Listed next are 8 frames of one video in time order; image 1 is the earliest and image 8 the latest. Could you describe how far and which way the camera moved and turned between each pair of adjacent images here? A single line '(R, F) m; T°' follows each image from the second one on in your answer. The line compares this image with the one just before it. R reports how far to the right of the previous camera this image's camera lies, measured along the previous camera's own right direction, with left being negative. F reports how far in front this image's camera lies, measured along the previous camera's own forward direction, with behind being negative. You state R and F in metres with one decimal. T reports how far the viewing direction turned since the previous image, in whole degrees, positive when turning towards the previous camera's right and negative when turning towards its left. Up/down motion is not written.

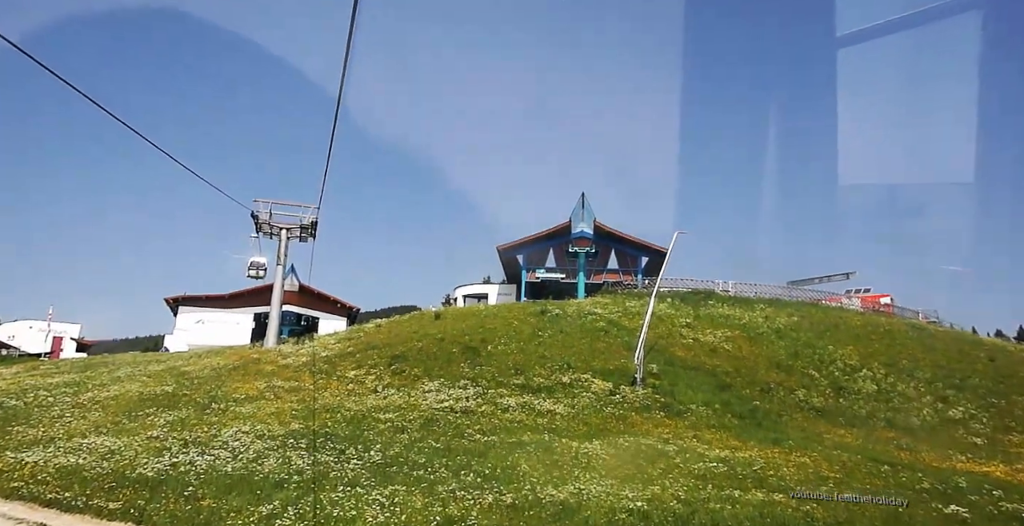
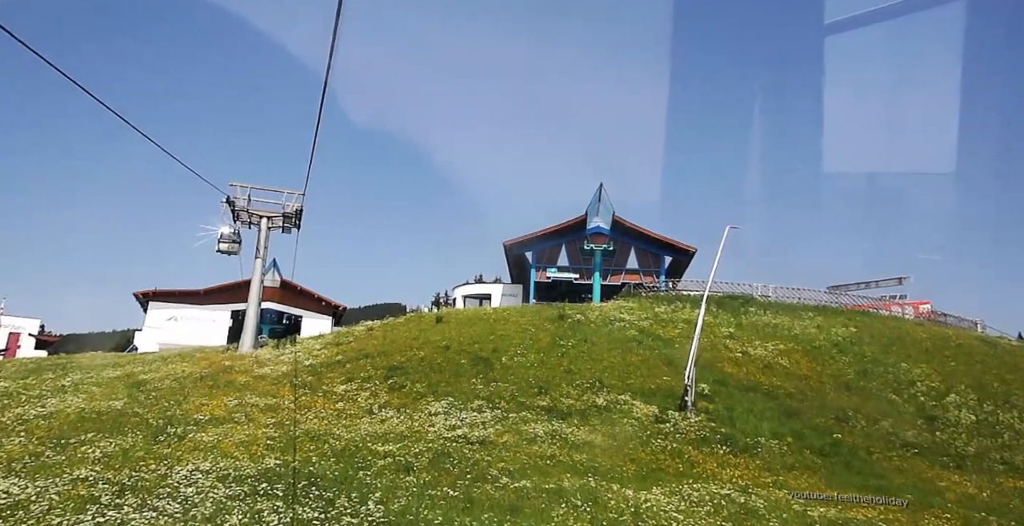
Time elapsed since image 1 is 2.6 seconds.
(-1.2, +4.2) m; +1°
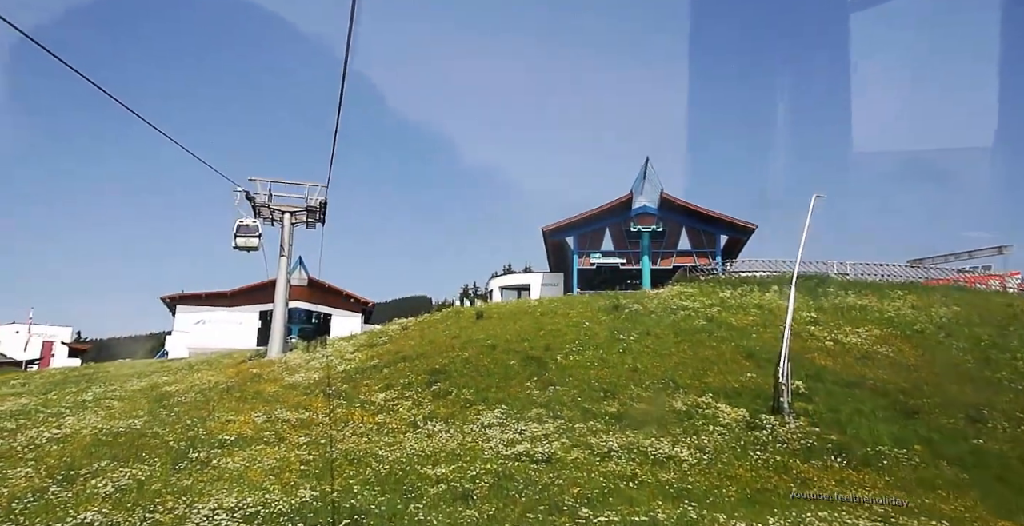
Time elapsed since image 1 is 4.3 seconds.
(-0.9, +2.6) m; -2°
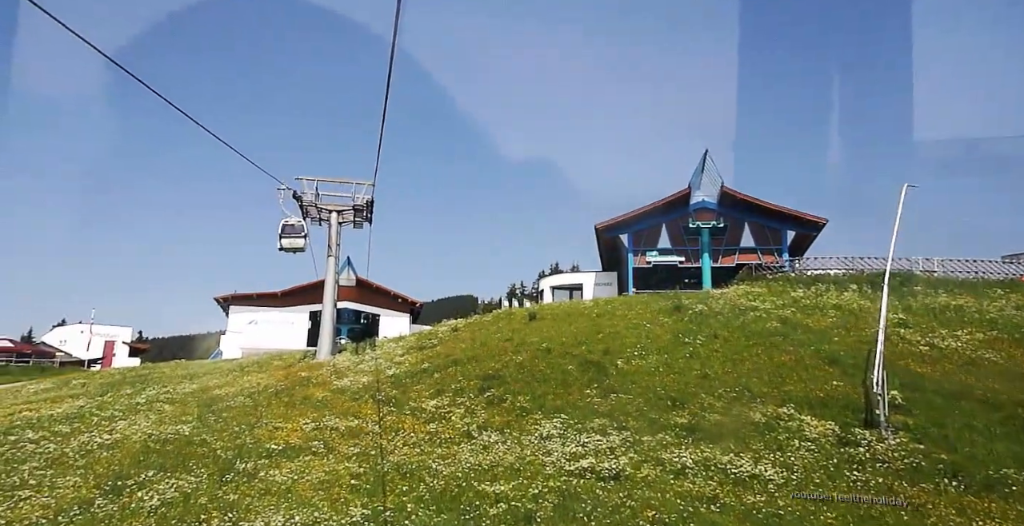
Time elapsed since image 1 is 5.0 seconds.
(-0.4, +1.2) m; -4°
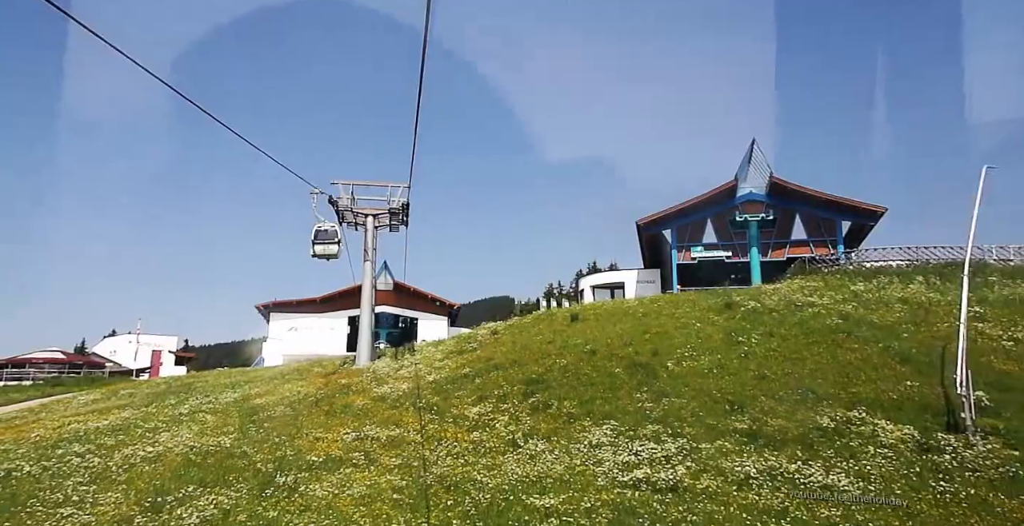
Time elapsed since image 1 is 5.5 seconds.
(-0.2, +0.8) m; -3°
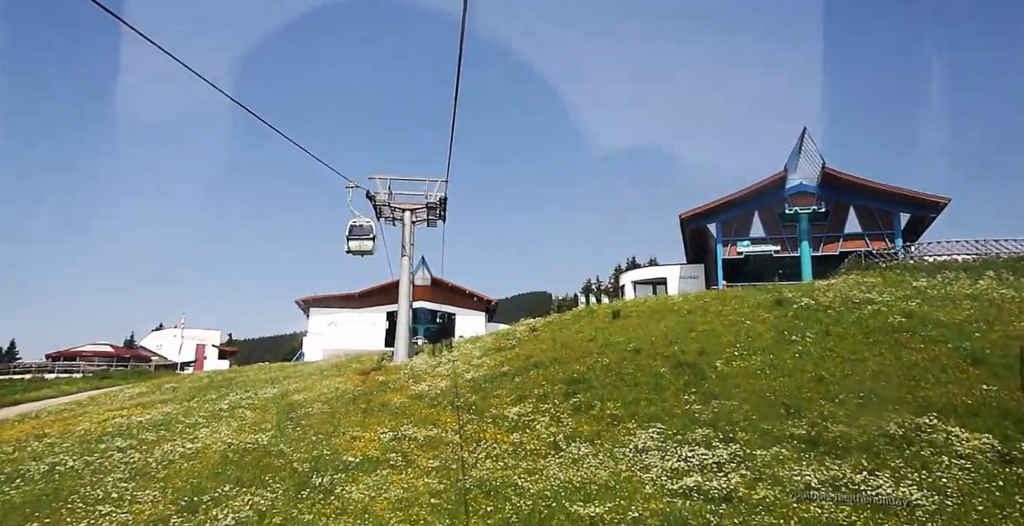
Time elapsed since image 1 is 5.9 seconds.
(-0.1, +0.6) m; -3°
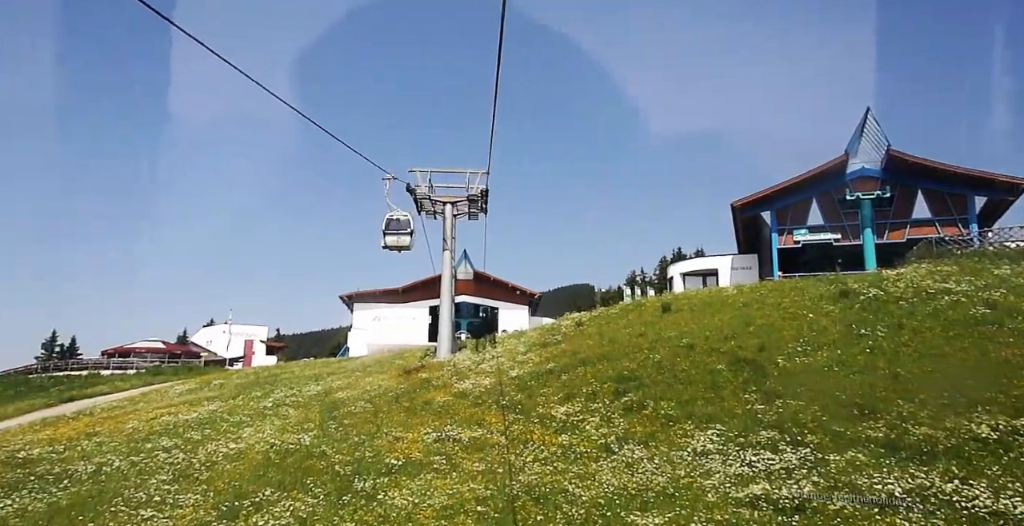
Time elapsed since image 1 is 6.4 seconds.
(-0.1, +0.8) m; -4°
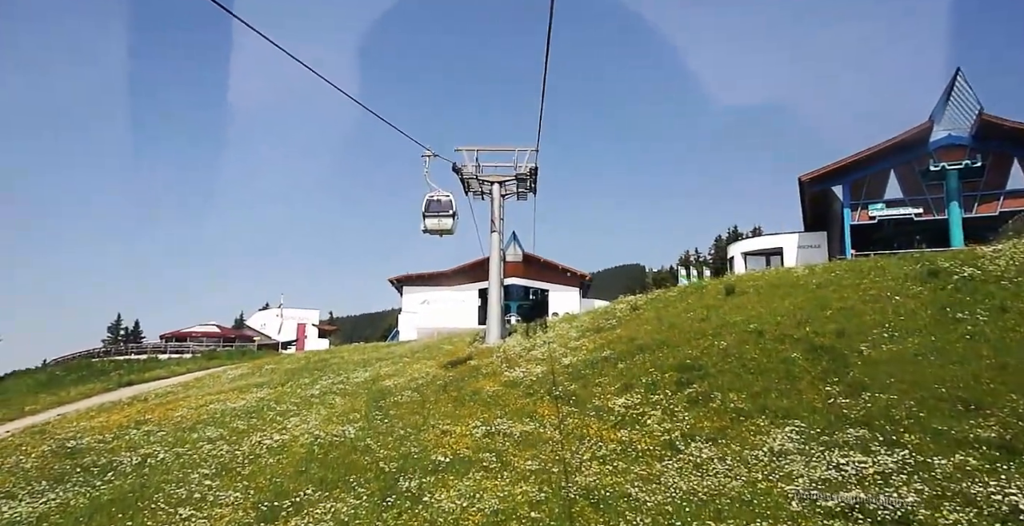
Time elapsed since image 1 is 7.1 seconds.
(-0.1, +1.2) m; -4°
